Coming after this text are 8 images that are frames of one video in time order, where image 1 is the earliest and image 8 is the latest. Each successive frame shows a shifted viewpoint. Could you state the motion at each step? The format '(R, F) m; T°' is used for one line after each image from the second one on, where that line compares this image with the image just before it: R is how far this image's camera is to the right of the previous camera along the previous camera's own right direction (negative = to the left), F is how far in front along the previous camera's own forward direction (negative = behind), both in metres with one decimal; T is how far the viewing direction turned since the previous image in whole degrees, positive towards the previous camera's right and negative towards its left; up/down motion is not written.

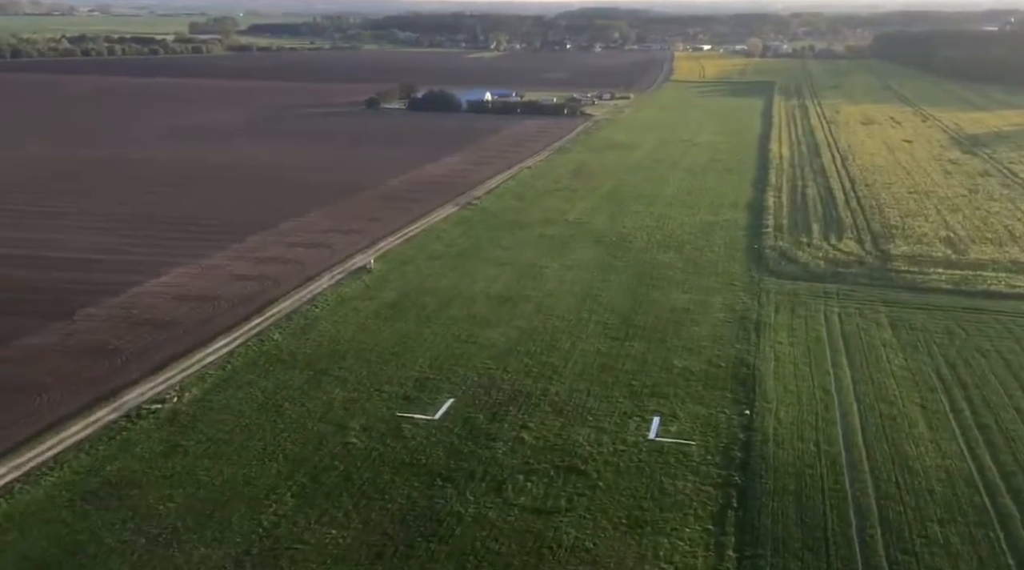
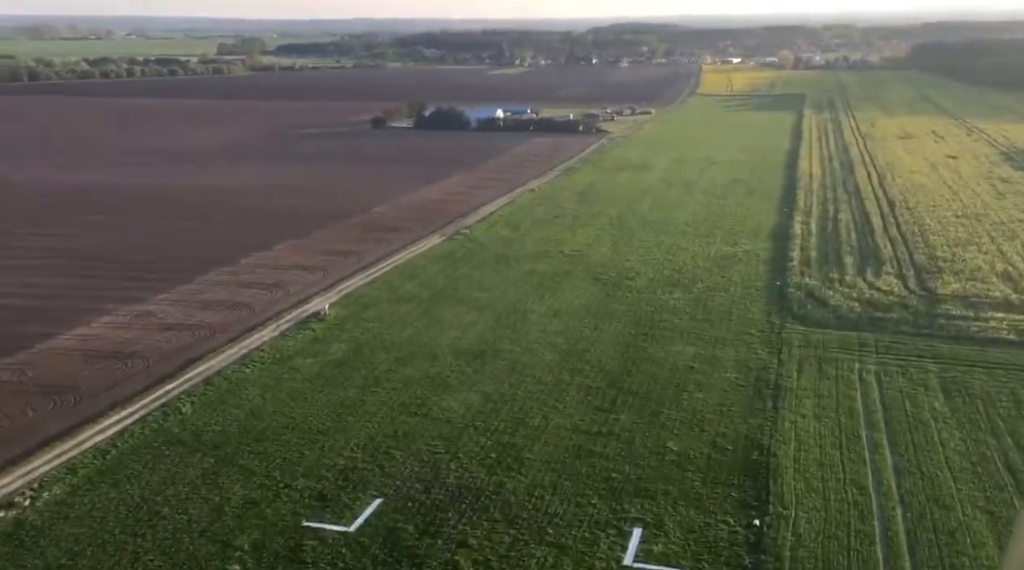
(+0.9, +2.7) m; -2°
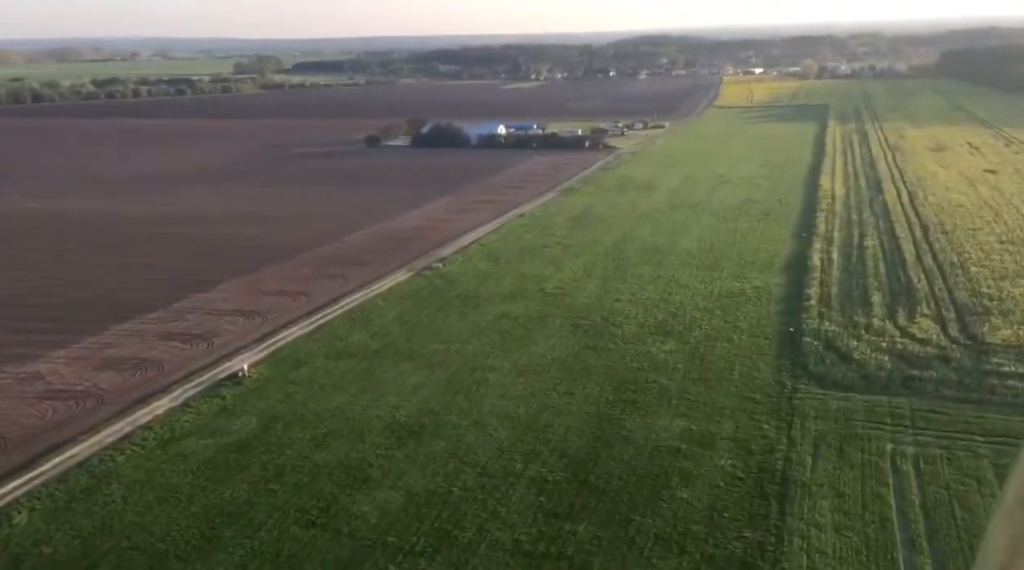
(+0.9, +2.8) m; -1°
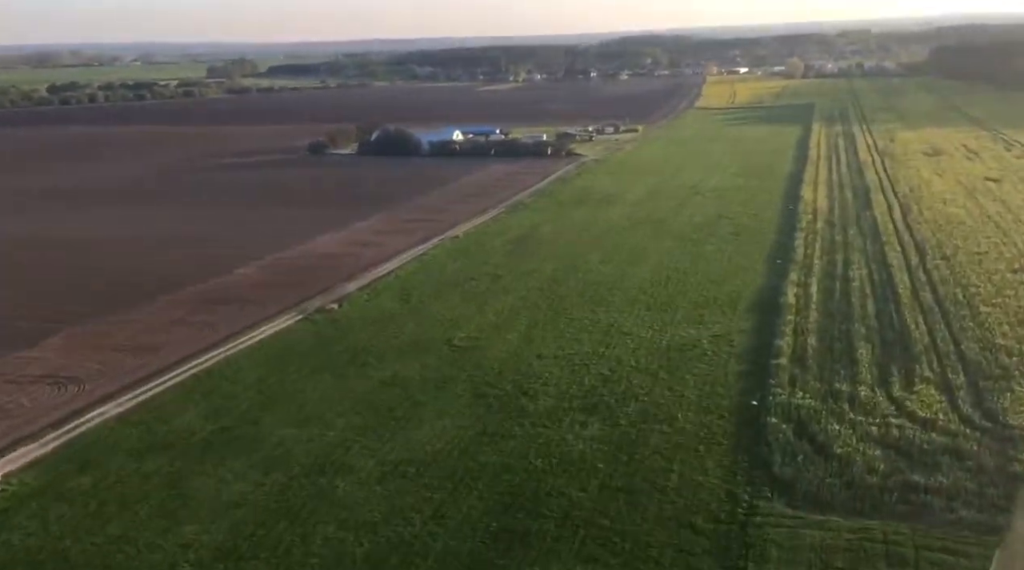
(+1.3, +3.6) m; +1°
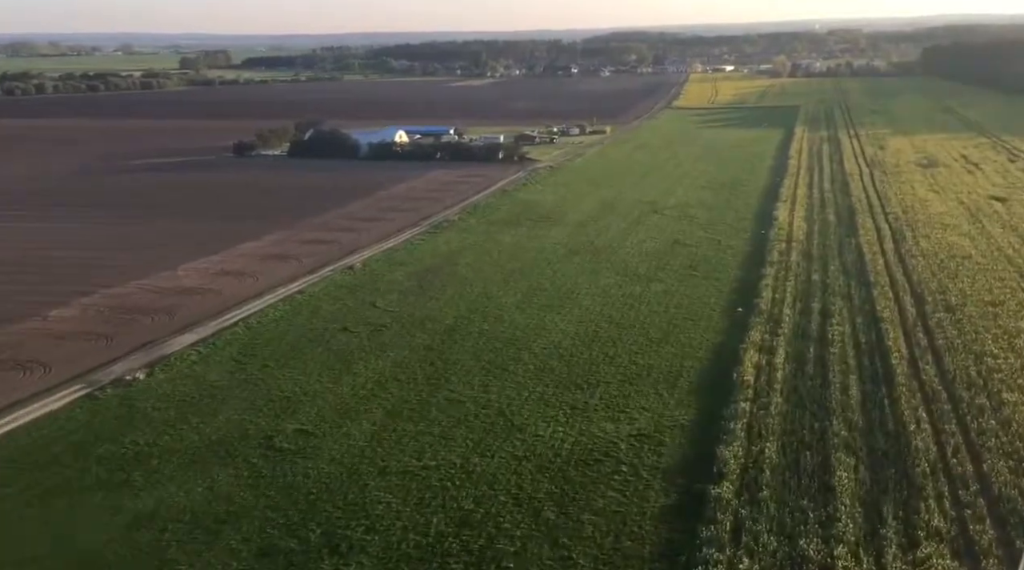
(+1.5, +4.2) m; +1°
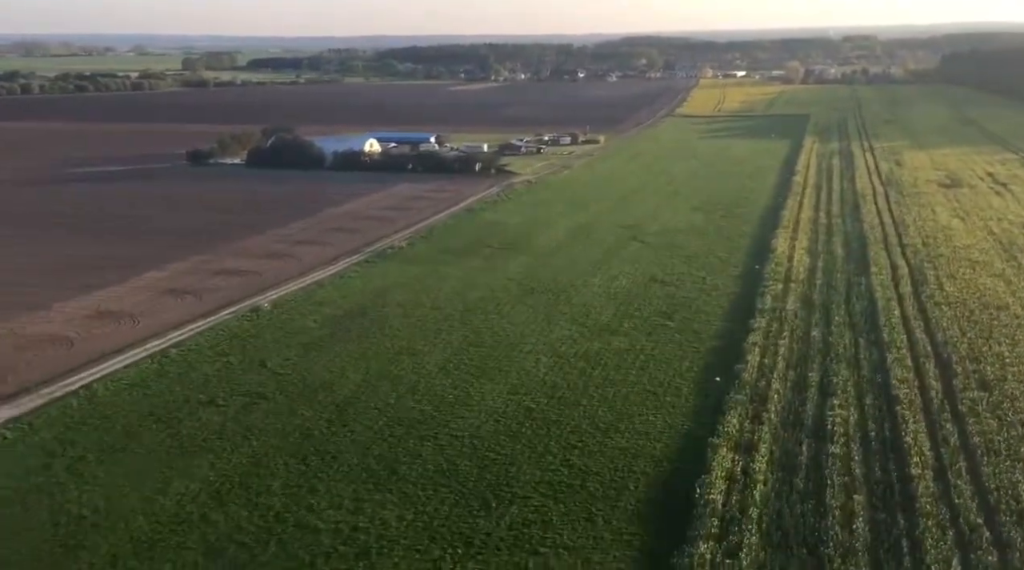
(+1.1, +3.2) m; -1°
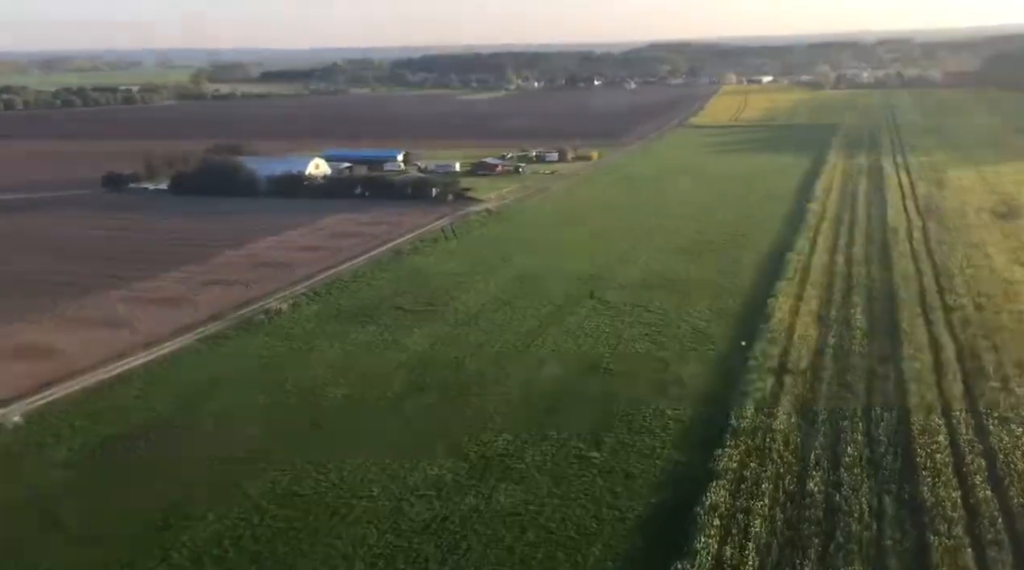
(+1.8, +5.0) m; -2°
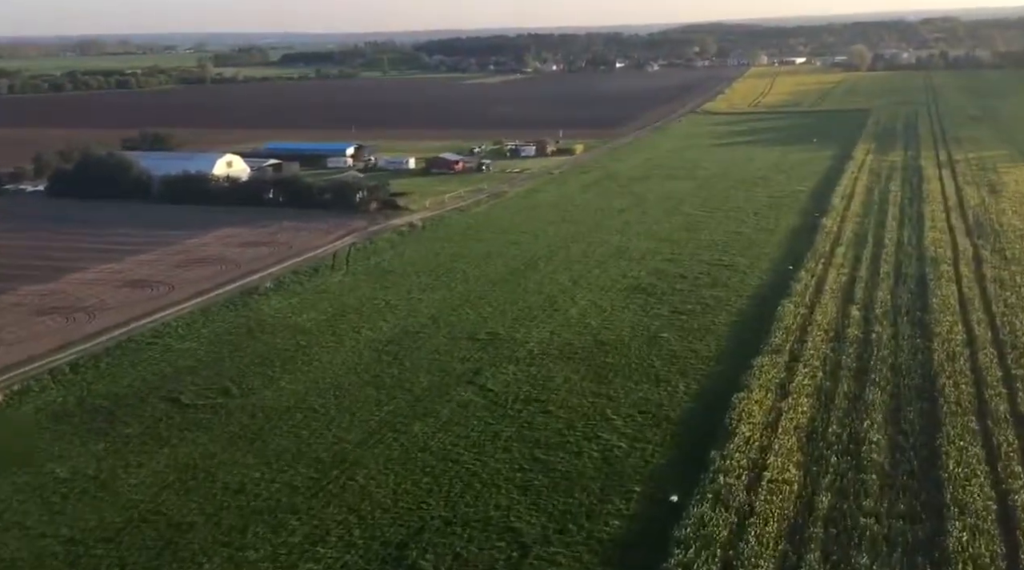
(+2.1, +5.6) m; -2°
